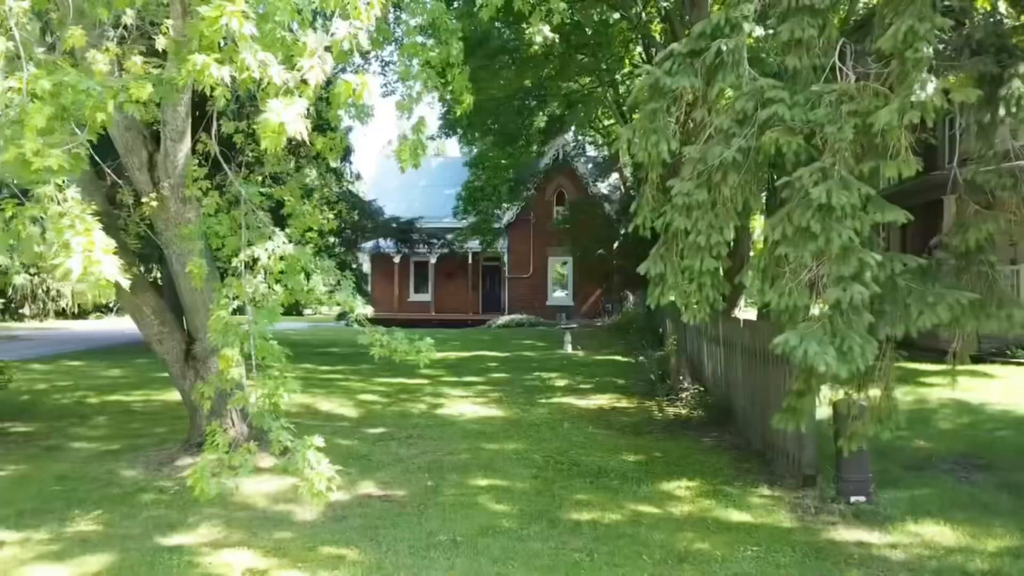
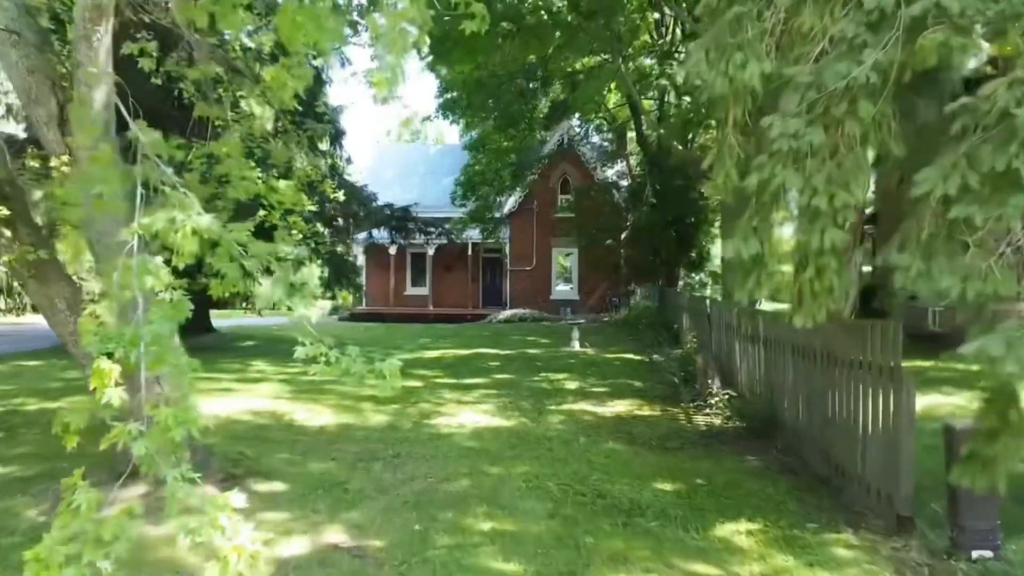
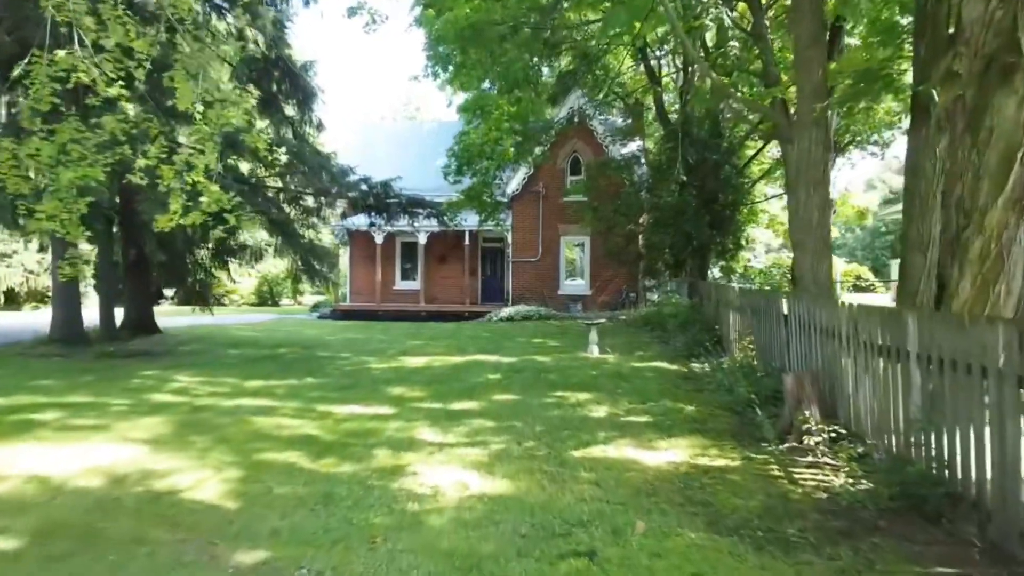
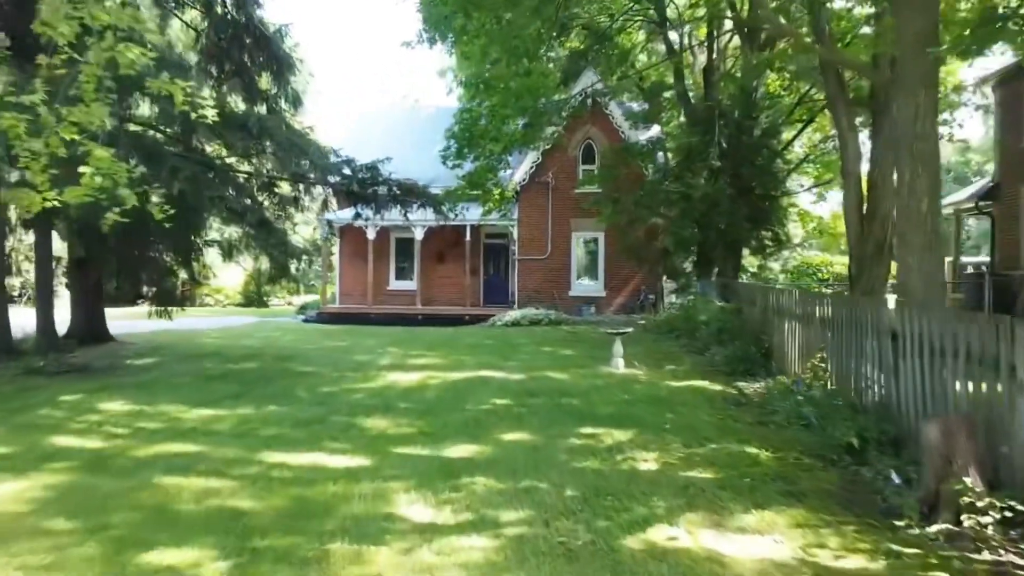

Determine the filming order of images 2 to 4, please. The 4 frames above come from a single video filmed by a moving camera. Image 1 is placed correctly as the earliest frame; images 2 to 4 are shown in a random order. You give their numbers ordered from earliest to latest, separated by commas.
2, 3, 4
